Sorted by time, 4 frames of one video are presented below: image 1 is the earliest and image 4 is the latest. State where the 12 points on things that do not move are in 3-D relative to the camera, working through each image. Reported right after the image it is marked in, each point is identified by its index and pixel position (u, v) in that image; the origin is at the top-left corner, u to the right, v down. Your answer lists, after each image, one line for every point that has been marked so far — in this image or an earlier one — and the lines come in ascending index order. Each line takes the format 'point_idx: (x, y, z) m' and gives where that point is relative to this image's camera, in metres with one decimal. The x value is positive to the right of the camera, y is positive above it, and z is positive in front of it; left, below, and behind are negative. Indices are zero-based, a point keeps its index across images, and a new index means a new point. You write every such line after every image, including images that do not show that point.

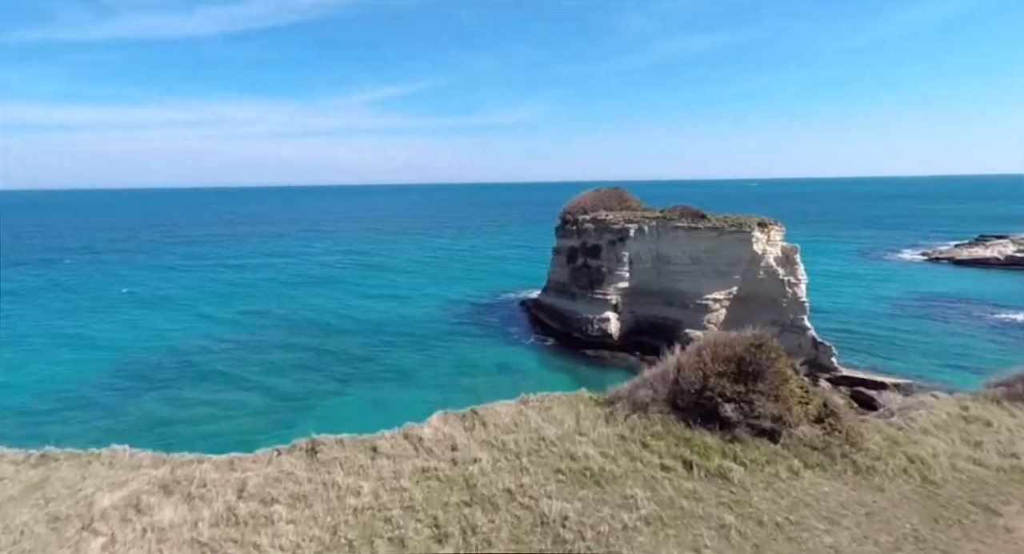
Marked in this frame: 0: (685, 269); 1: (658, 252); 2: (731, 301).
0: (+4.6, +0.2, +16.8) m
1: (+4.0, +0.7, +17.3) m
2: (+5.6, -0.6, +16.3) m
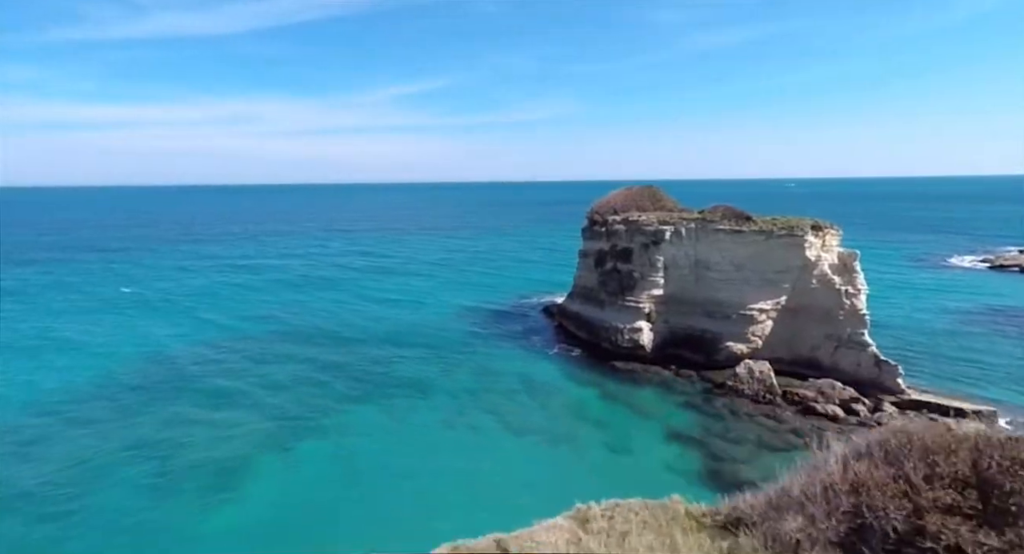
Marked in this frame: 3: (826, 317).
0: (+5.2, 0.0, +15.3) m
1: (+4.6, +0.5, +15.9) m
2: (+6.2, -0.8, +14.8) m
3: (+7.0, -0.9, +14.2) m
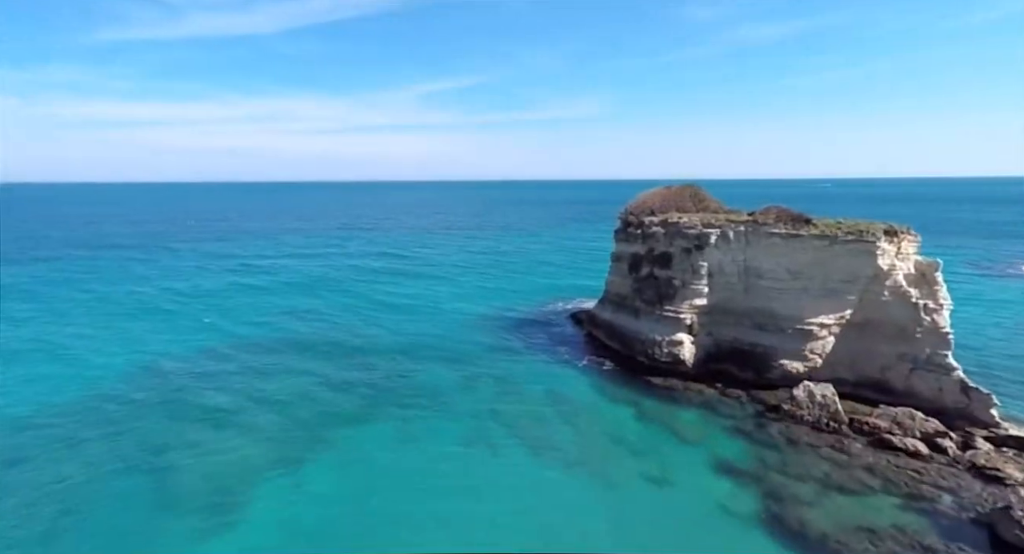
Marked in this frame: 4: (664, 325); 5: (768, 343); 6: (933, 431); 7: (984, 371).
0: (+5.8, -0.2, +13.6) m
1: (+5.3, +0.3, +14.2) m
2: (+6.8, -1.0, +13.0) m
3: (+7.6, -1.1, +12.4) m
4: (+3.7, -1.1, +15.3) m
5: (+5.6, -1.4, +13.9) m
6: (+7.3, -2.7, +11.0) m
7: (+10.0, -1.9, +13.4) m
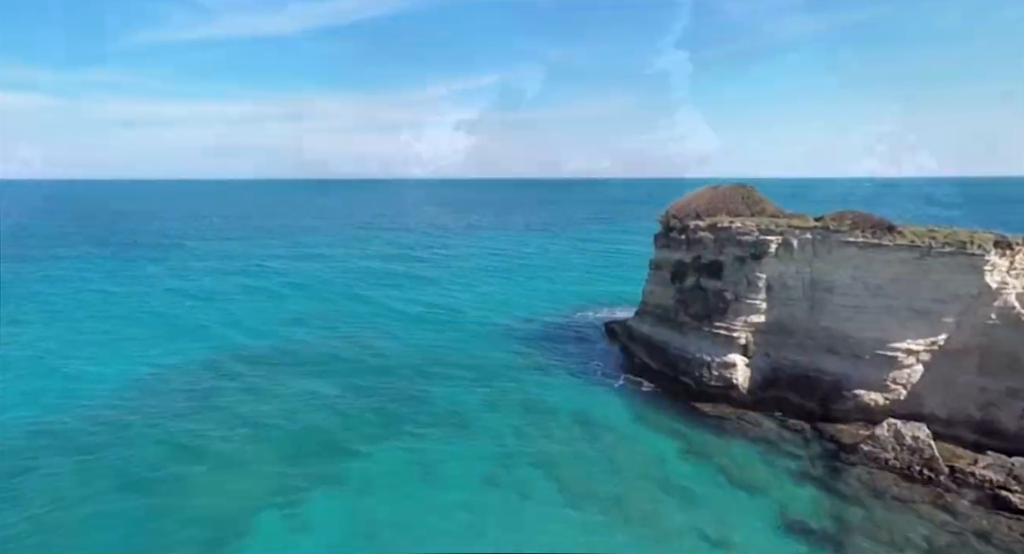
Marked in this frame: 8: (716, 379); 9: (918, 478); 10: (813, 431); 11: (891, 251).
0: (+6.4, -0.5, +11.7) m
1: (+5.9, 0.0, +12.3) m
2: (+7.4, -1.3, +11.1) m
3: (+8.1, -1.4, +10.4) m
4: (+4.3, -1.4, +13.4) m
5: (+6.2, -1.7, +11.9) m
6: (+7.7, -3.0, +9.0) m
7: (+10.6, -2.2, +11.3) m
8: (+4.3, -2.1, +13.1) m
9: (+6.4, -3.2, +10.0) m
10: (+5.6, -2.9, +11.8) m
11: (+6.8, +0.5, +11.3) m
